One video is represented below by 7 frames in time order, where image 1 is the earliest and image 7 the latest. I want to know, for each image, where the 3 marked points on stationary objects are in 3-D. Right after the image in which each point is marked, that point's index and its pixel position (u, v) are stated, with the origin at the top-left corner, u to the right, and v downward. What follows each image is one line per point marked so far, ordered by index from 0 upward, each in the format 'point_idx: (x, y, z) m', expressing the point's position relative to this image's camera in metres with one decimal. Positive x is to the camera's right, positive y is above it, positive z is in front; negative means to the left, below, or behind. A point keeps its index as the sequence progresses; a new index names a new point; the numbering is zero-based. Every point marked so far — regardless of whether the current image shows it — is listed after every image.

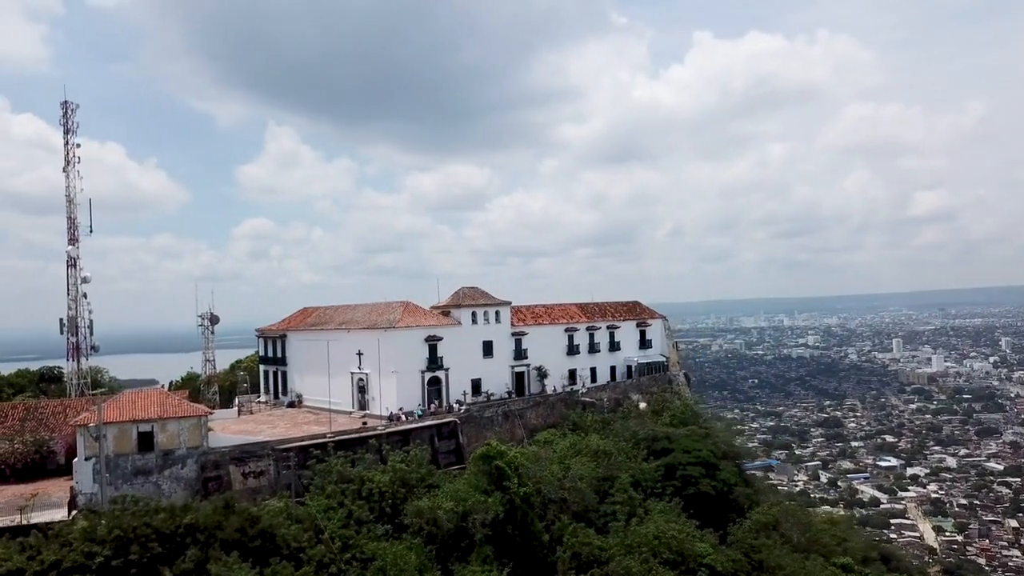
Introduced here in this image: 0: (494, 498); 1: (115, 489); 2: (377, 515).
0: (-0.5, -5.1, +20.0) m
1: (-9.2, -4.7, +19.2) m
2: (-3.2, -5.4, +19.6) m
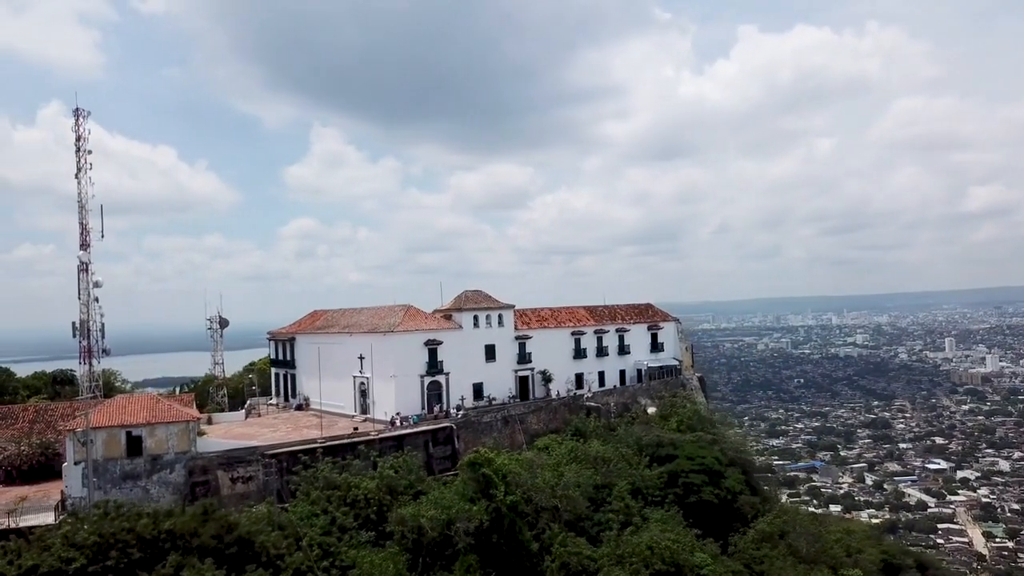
0: (-0.8, -5.2, +19.7) m
1: (-9.6, -4.8, +19.4) m
2: (-3.5, -5.5, +19.5) m
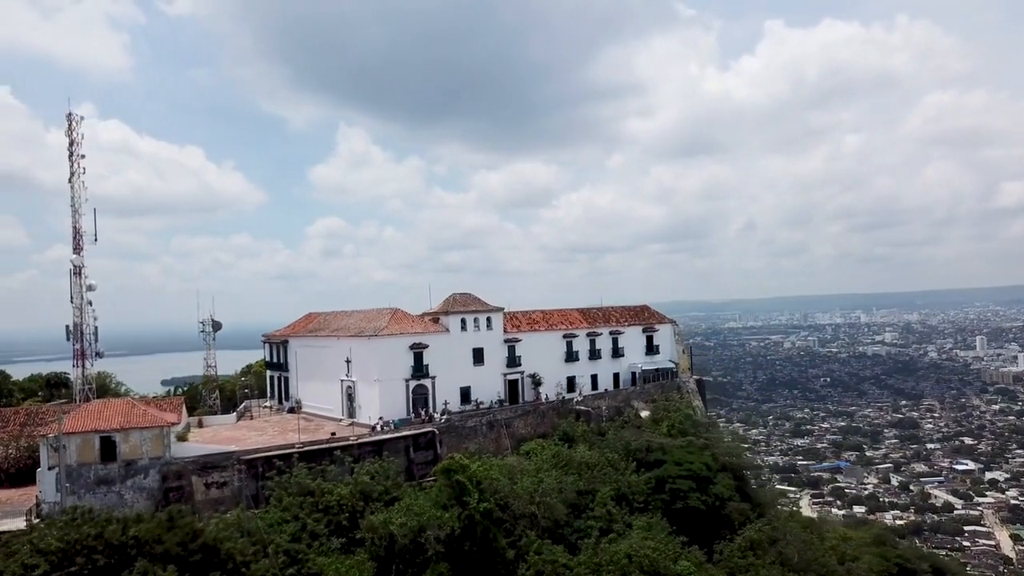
0: (-1.4, -5.3, +19.5) m
1: (-10.2, -5.0, +19.4) m
2: (-4.2, -5.7, +19.4) m
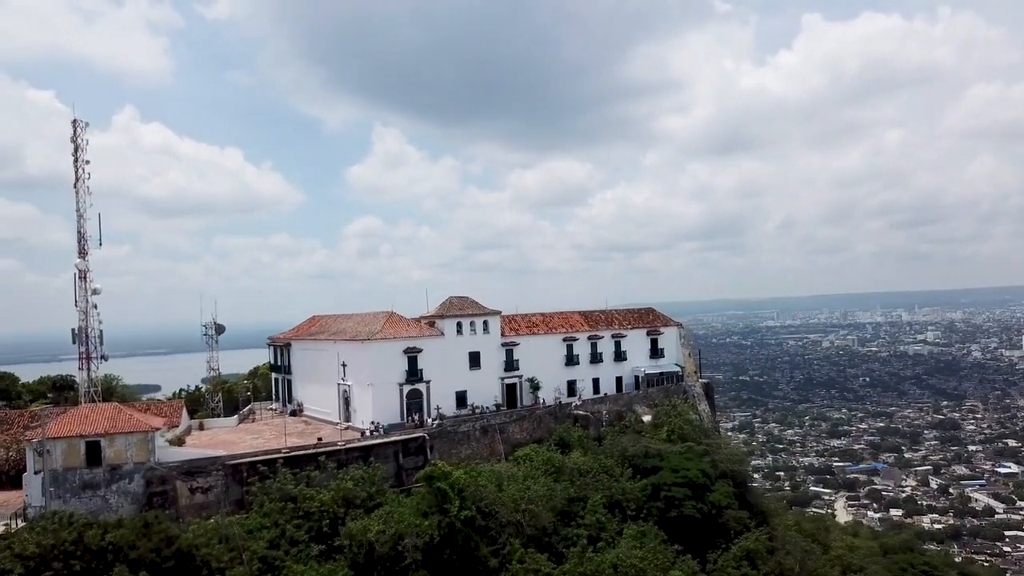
0: (-1.9, -5.5, +19.3) m
1: (-10.7, -5.1, +19.6) m
2: (-4.7, -5.8, +19.3) m
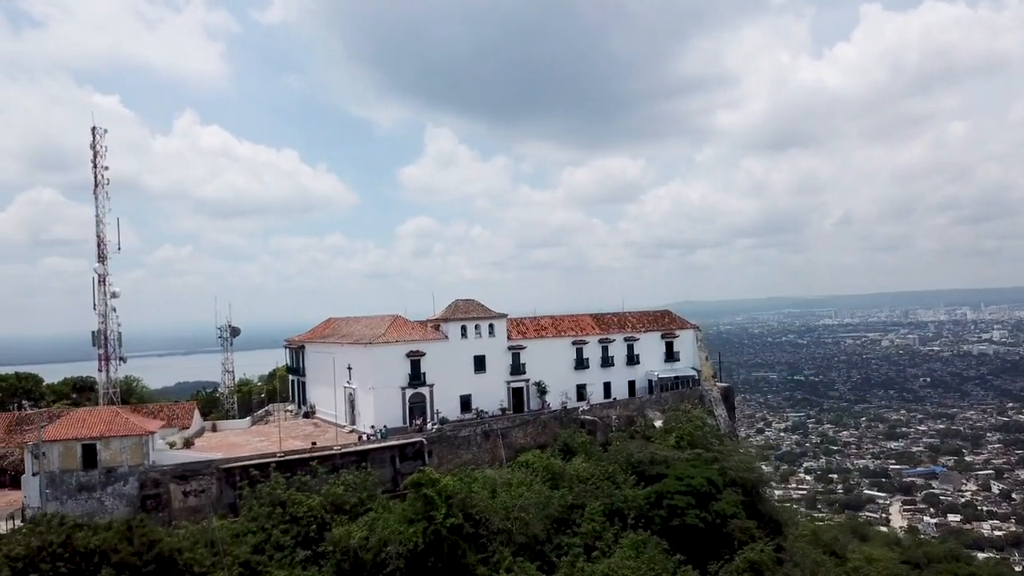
0: (-2.2, -5.6, +19.1) m
1: (-11.0, -5.2, +20.0) m
2: (-5.0, -5.9, +19.3) m
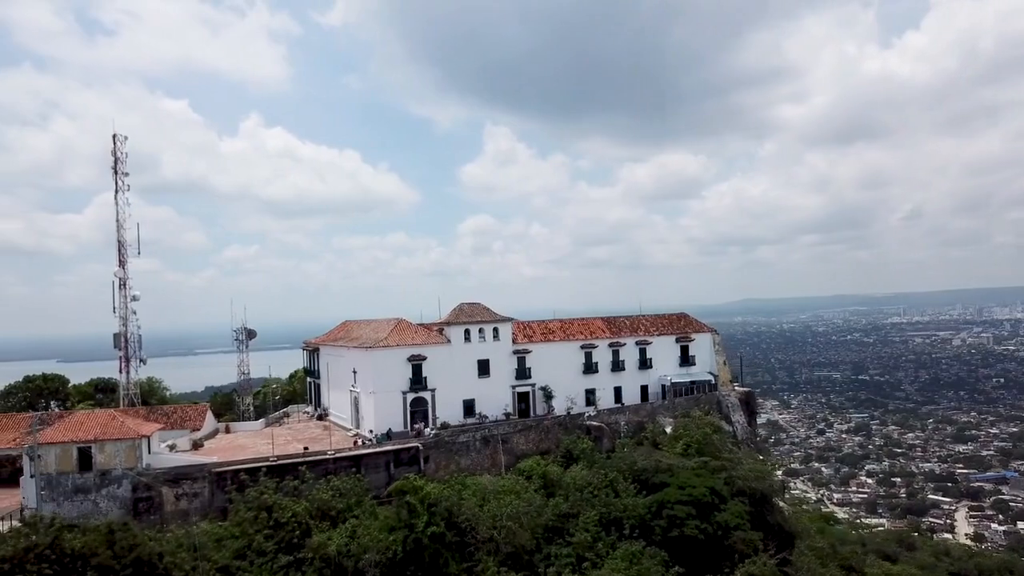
0: (-2.7, -5.7, +19.0) m
1: (-11.4, -5.4, +20.5) m
2: (-5.4, -6.1, +19.4) m
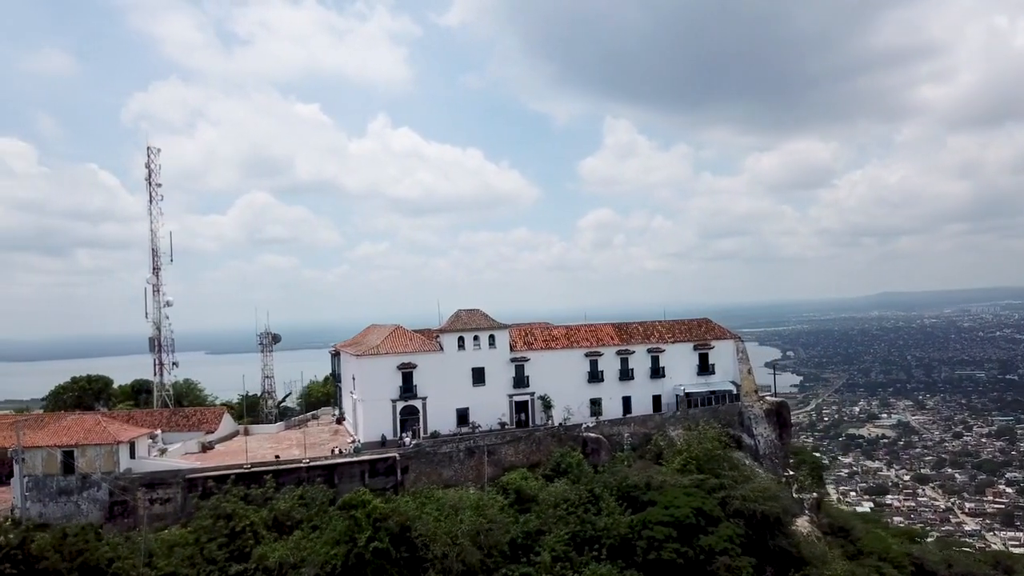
0: (-4.0, -6.0, +18.8) m
1: (-12.4, -5.7, +21.6) m
2: (-6.6, -6.4, +19.6) m
